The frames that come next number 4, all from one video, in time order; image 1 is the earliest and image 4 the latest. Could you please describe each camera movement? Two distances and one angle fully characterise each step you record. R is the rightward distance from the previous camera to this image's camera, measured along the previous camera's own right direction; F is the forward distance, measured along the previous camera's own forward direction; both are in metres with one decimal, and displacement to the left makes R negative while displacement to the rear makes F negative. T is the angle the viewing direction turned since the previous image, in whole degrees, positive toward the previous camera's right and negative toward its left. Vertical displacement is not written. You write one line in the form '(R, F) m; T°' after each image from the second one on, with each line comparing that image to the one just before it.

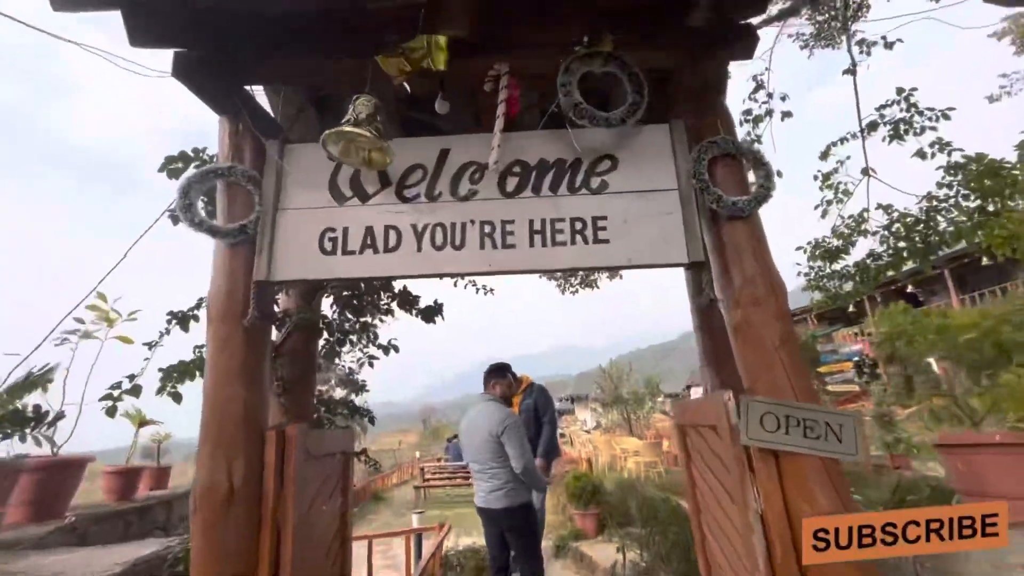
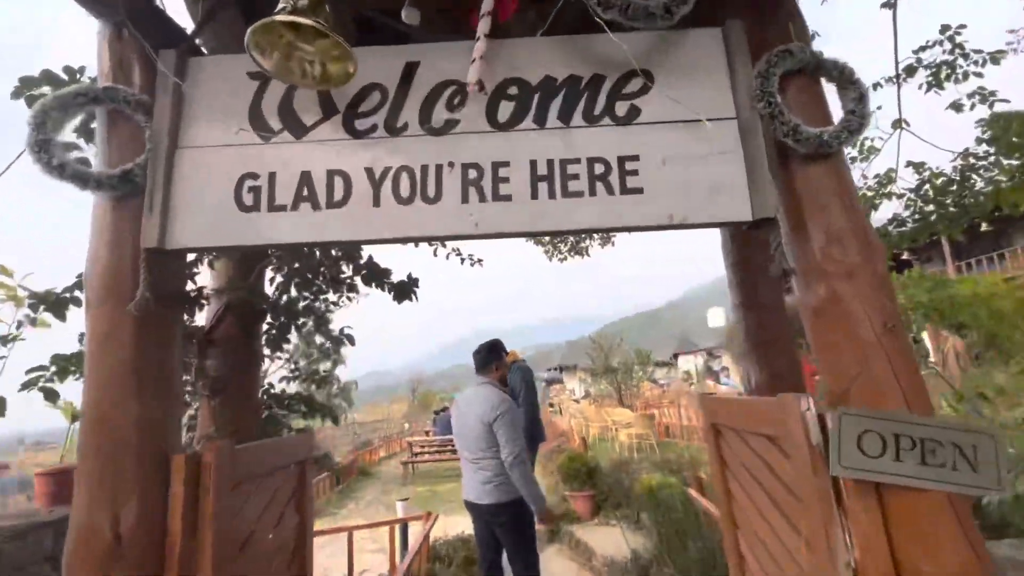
(0.0, +0.6) m; +1°
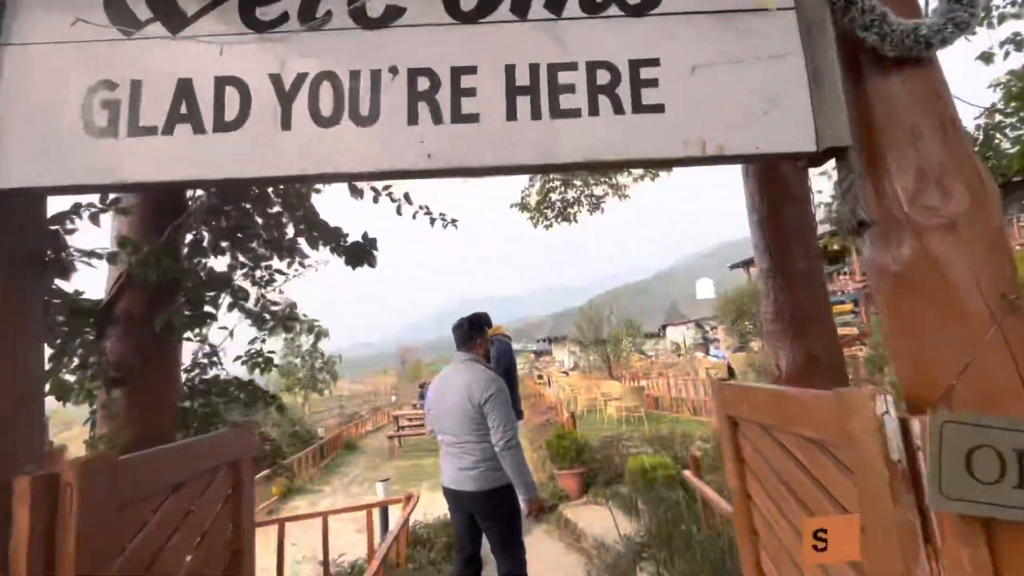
(+0.1, +0.5) m; +1°
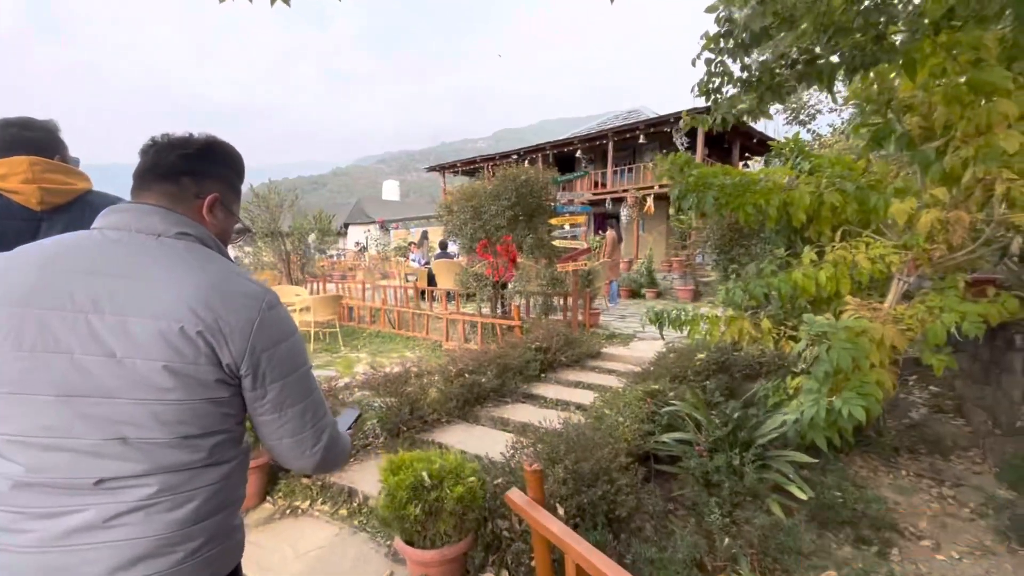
(-0.1, +1.0) m; +14°
